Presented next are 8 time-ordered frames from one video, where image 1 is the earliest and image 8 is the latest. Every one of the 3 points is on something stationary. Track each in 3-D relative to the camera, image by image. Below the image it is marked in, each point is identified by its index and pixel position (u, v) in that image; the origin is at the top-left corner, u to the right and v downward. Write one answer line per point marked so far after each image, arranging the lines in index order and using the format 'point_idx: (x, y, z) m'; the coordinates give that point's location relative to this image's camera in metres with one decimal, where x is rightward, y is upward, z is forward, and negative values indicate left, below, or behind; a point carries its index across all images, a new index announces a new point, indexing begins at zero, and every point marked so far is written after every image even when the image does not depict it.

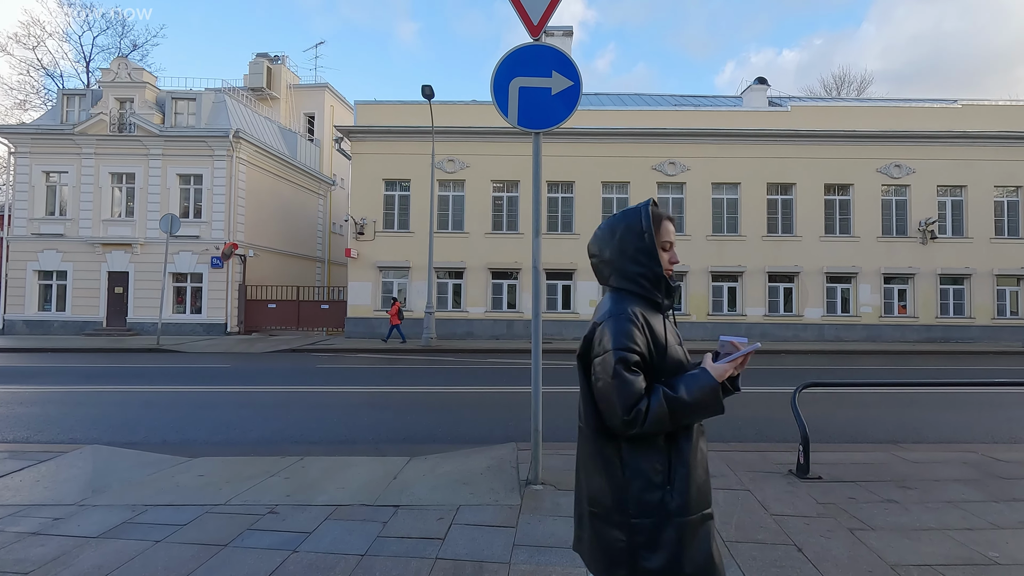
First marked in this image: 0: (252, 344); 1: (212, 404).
0: (-9.4, -2.0, +19.3) m
1: (-4.4, -1.7, +7.9) m
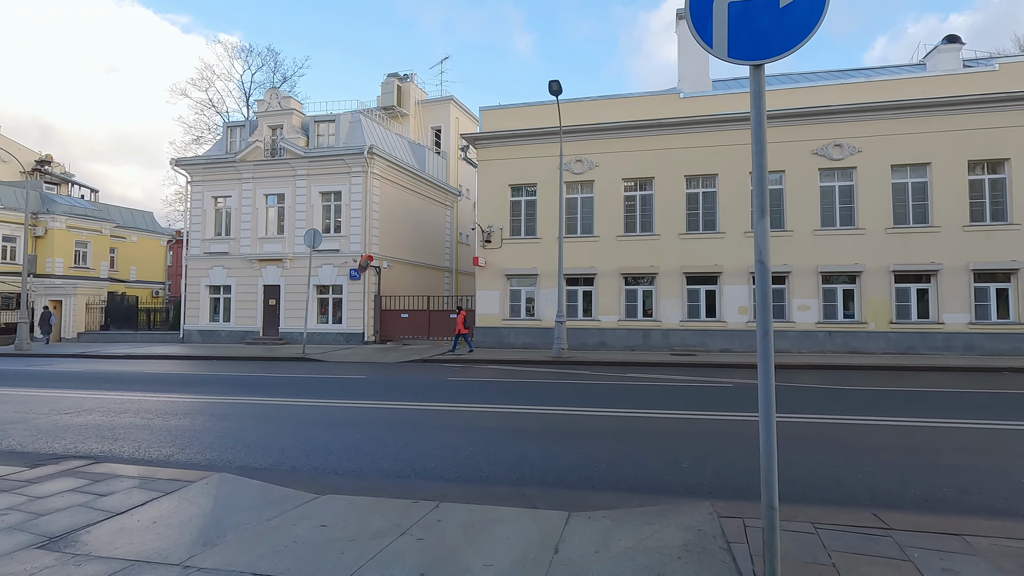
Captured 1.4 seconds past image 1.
0: (-4.6, -2.4, +19.6) m
1: (-2.3, -1.9, +7.5) m
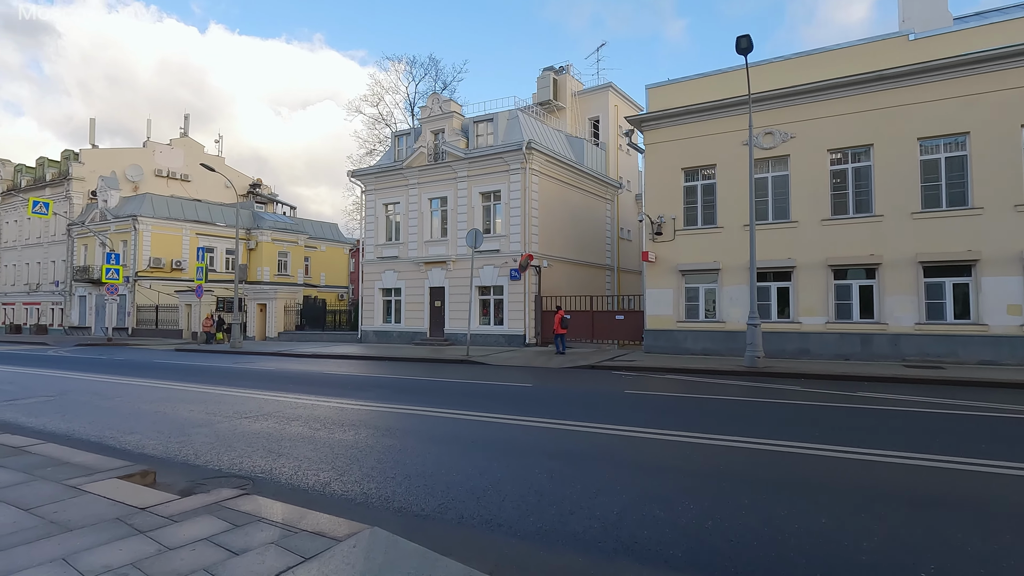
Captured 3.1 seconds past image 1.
0: (+1.3, -2.4, +18.5) m
1: (+0.1, -1.8, +6.1) m
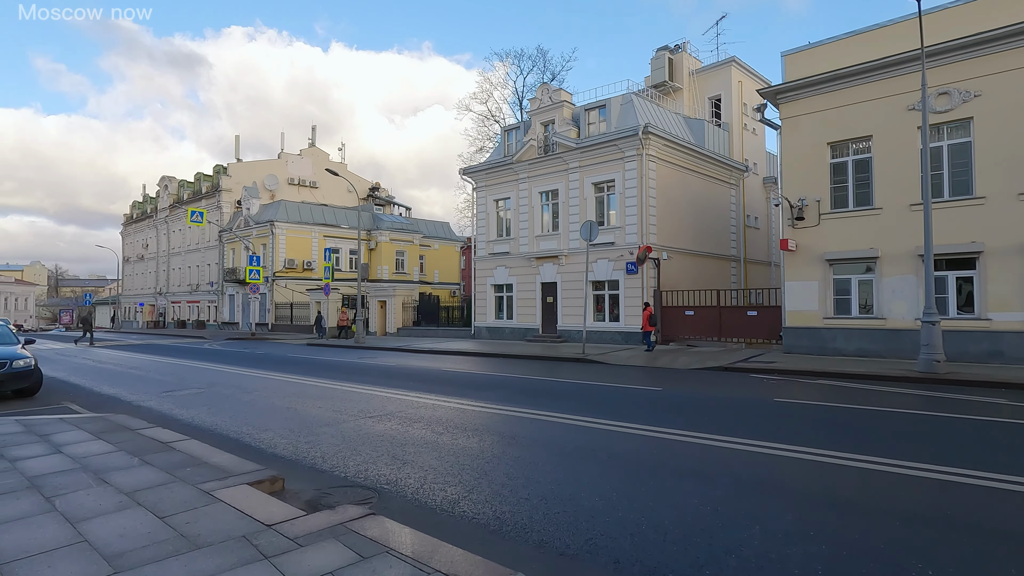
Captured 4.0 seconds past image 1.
0: (+5.2, -2.2, +17.1) m
1: (+1.6, -1.8, +5.2) m
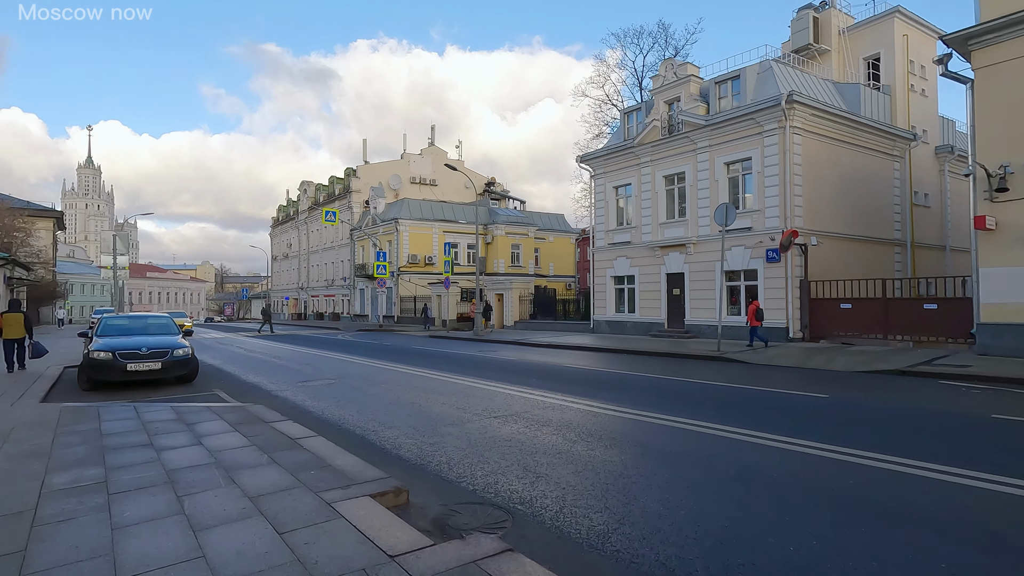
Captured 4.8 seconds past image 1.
0: (+8.8, -1.9, +14.8) m
1: (+2.8, -1.7, +3.9) m
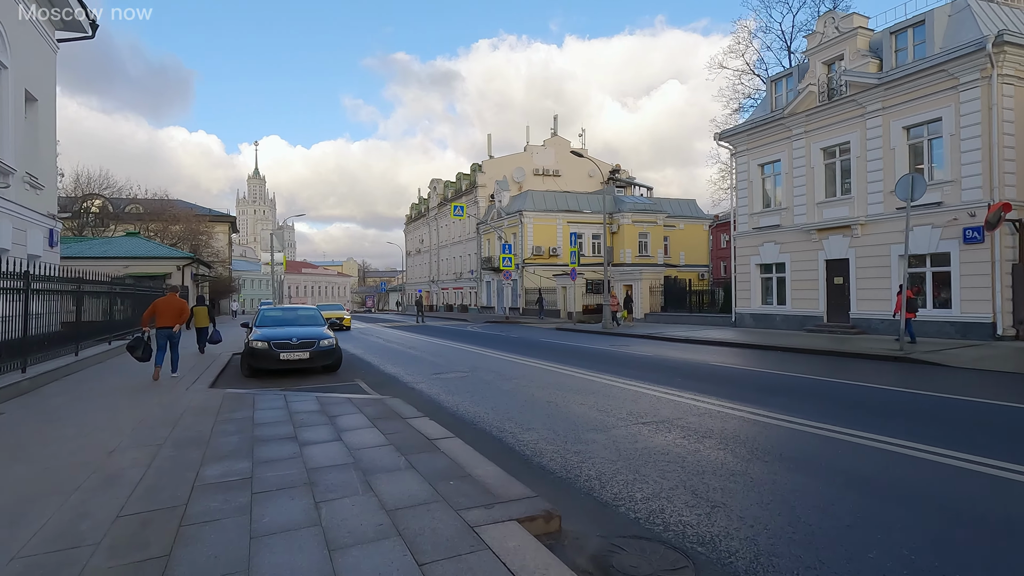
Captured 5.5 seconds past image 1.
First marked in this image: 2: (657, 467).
0: (+12.1, -1.6, +11.7) m
1: (+3.8, -1.6, +2.5) m
2: (+1.4, -1.7, +5.1) m
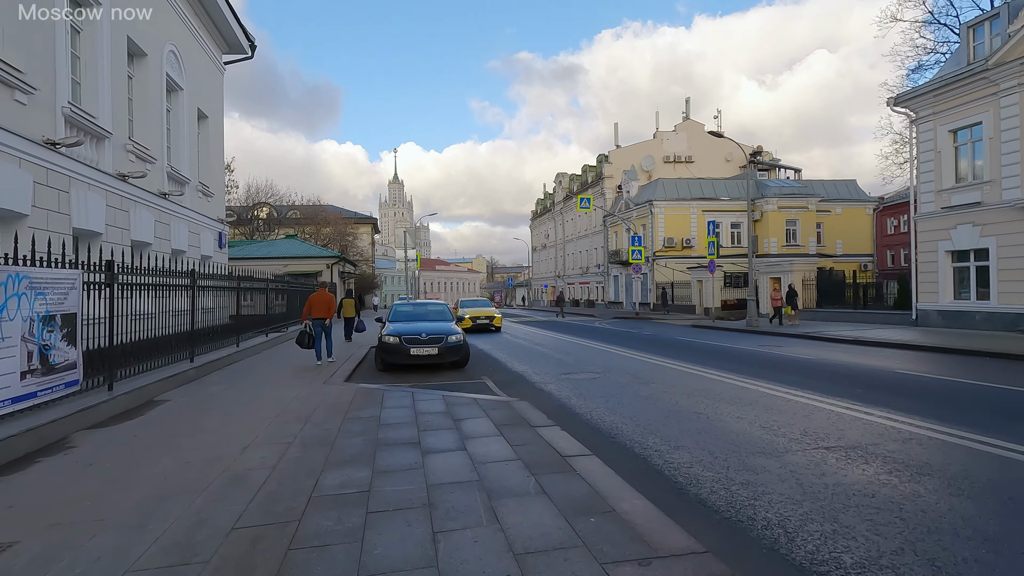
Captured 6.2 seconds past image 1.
0: (+14.4, -1.4, +7.8) m
1: (+4.2, -1.5, +0.7) m
2: (+2.5, -1.6, +3.8) m
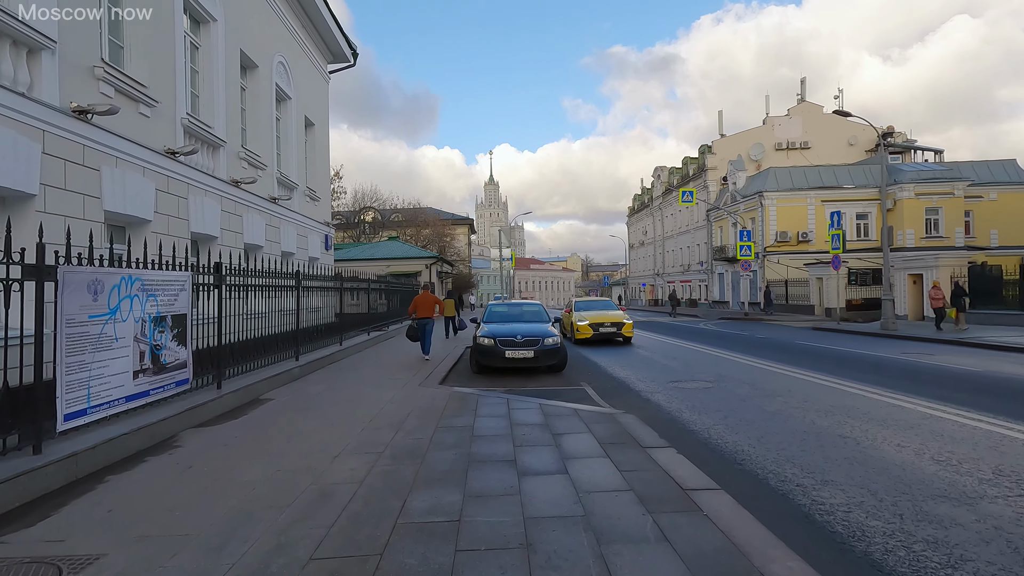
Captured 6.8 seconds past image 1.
0: (+15.6, -1.3, +4.5) m
1: (+4.3, -1.5, -0.7) m
2: (+3.2, -1.6, +2.7) m
